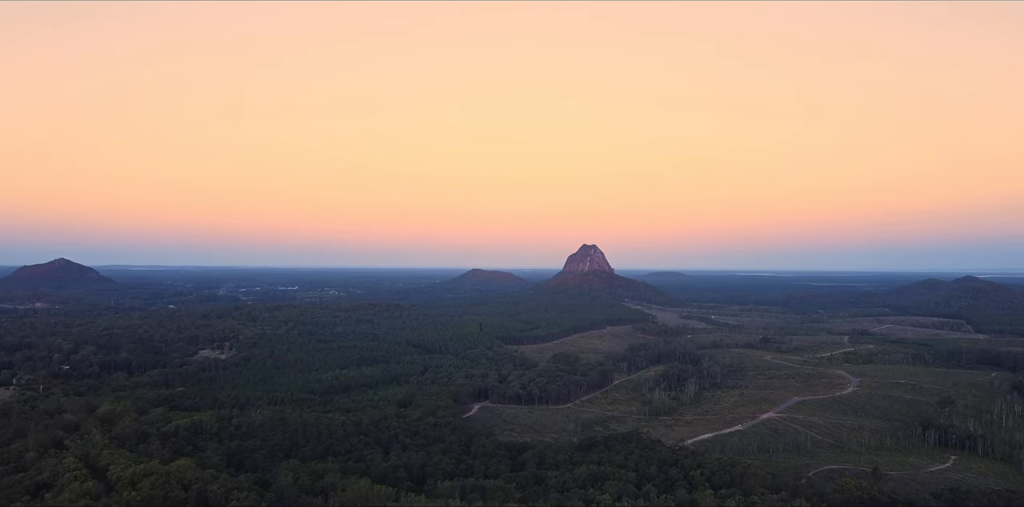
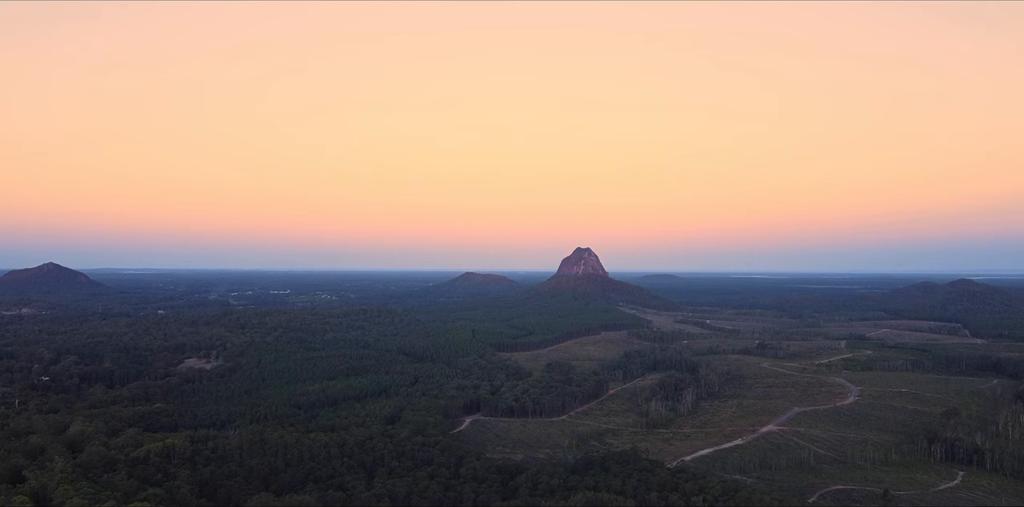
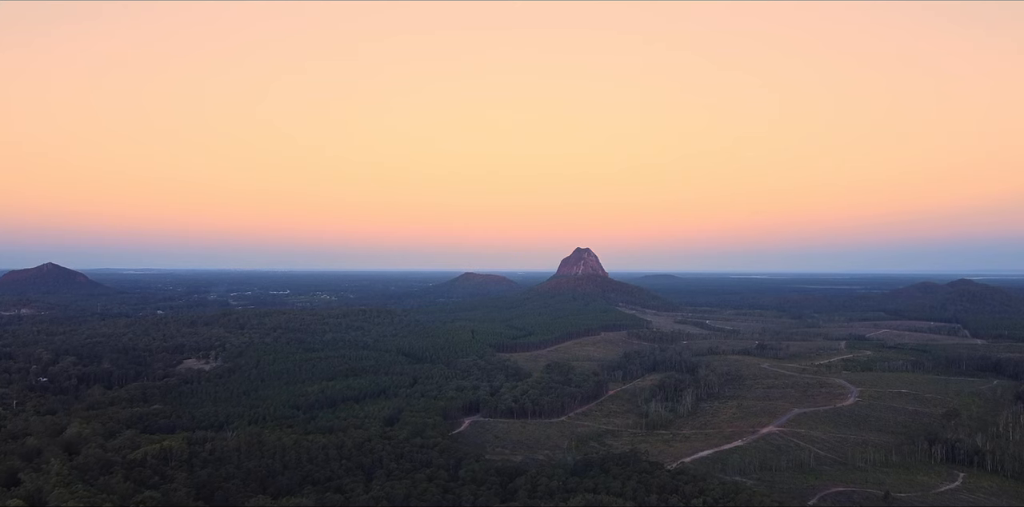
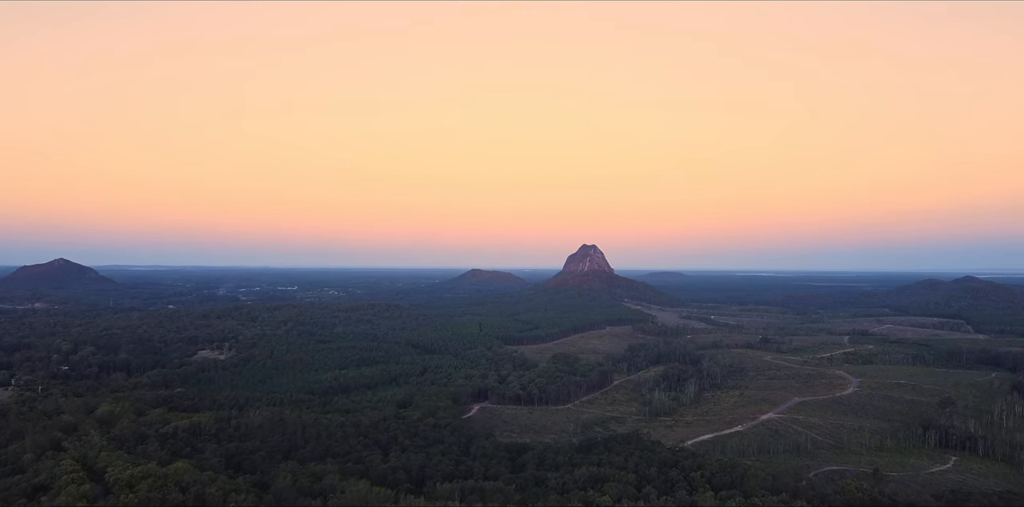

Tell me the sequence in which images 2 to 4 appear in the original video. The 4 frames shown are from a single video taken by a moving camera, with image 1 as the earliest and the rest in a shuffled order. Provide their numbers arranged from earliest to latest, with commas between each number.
4, 2, 3
